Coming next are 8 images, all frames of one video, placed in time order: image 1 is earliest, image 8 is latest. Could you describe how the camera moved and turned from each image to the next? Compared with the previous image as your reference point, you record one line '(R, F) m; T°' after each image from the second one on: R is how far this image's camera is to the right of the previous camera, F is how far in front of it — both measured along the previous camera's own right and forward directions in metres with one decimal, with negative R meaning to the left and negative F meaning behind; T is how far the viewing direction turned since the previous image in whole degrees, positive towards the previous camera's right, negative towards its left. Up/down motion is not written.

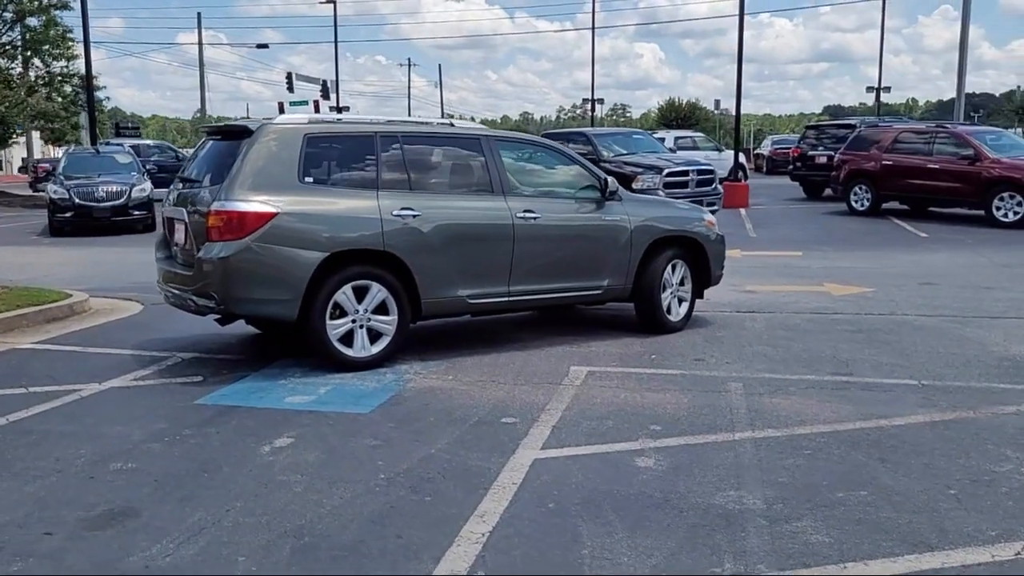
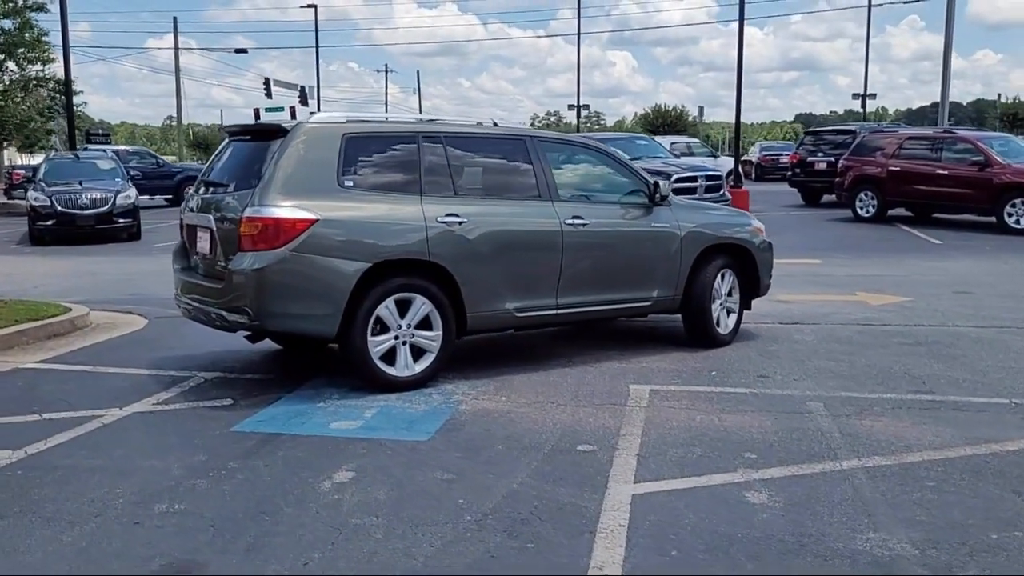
(-0.6, +0.6) m; +2°
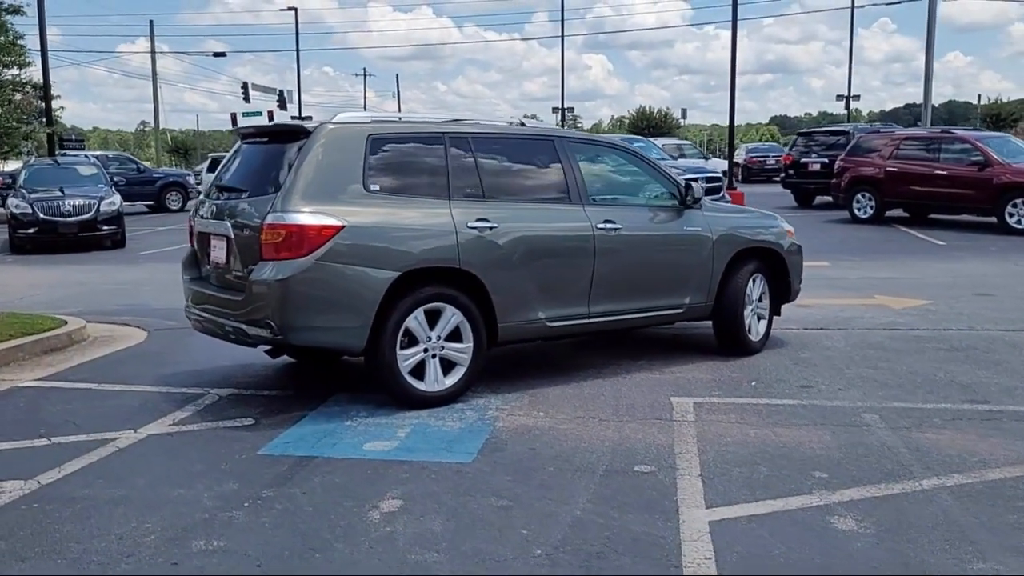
(-0.4, +0.4) m; +1°
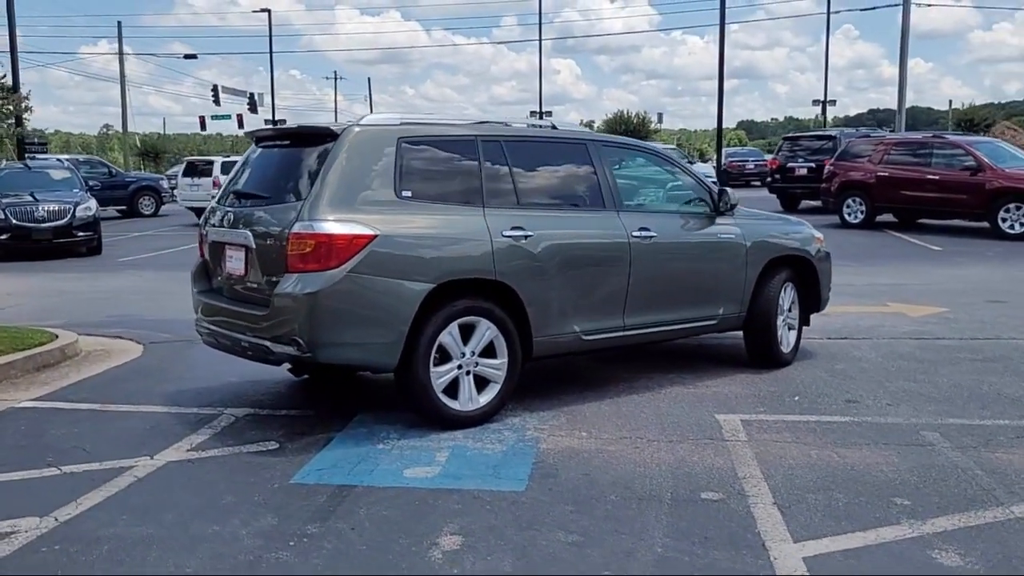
(-0.5, +0.4) m; +2°
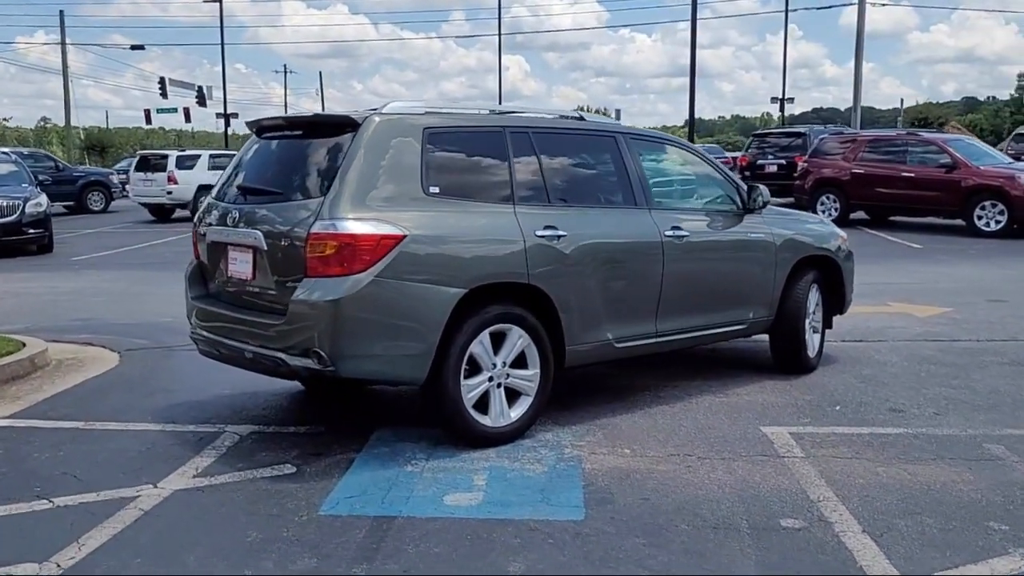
(-0.5, +0.5) m; +3°
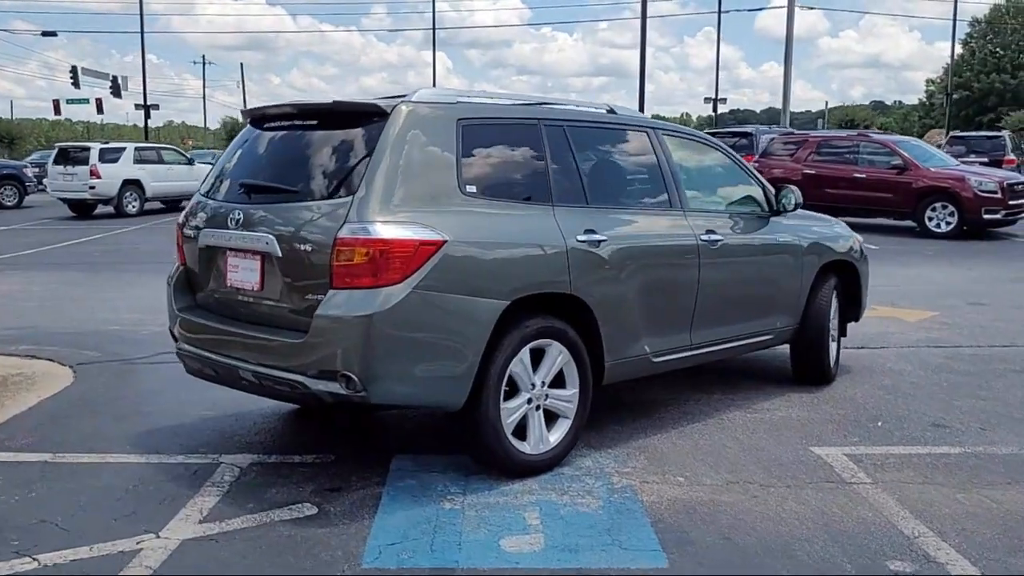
(-0.6, +0.6) m; +5°
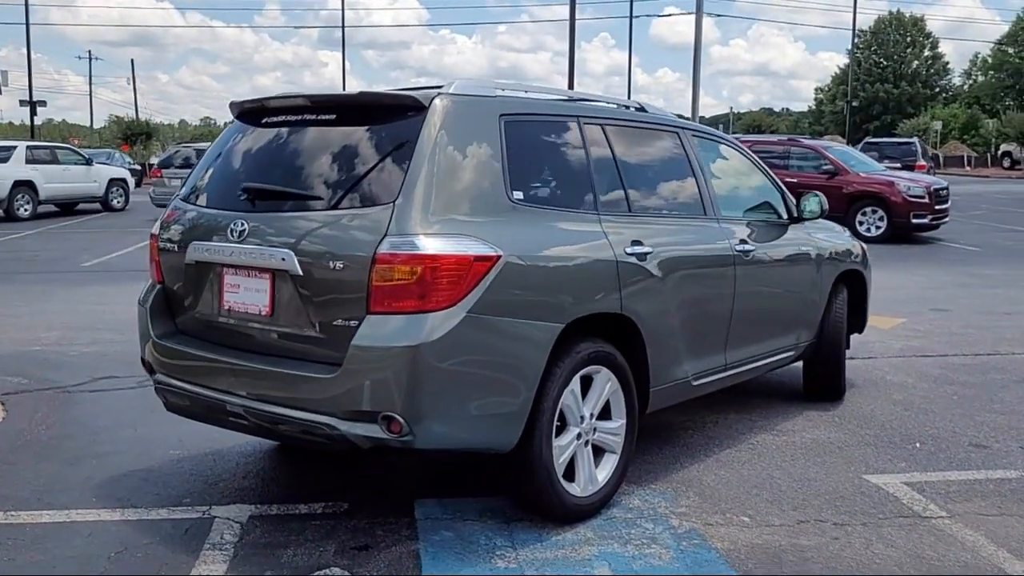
(-0.7, +0.6) m; +6°
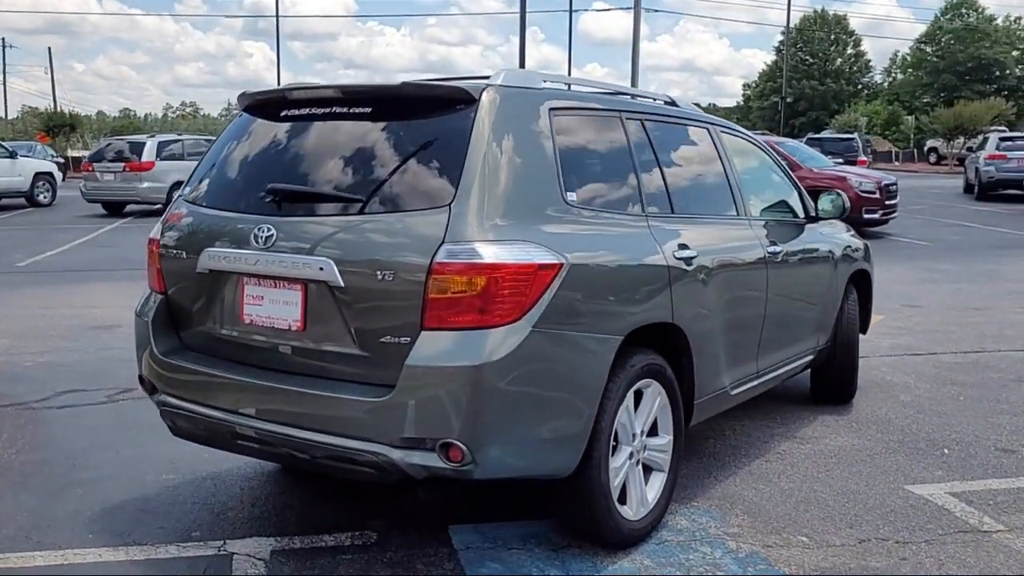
(-0.5, +0.4) m; +4°
